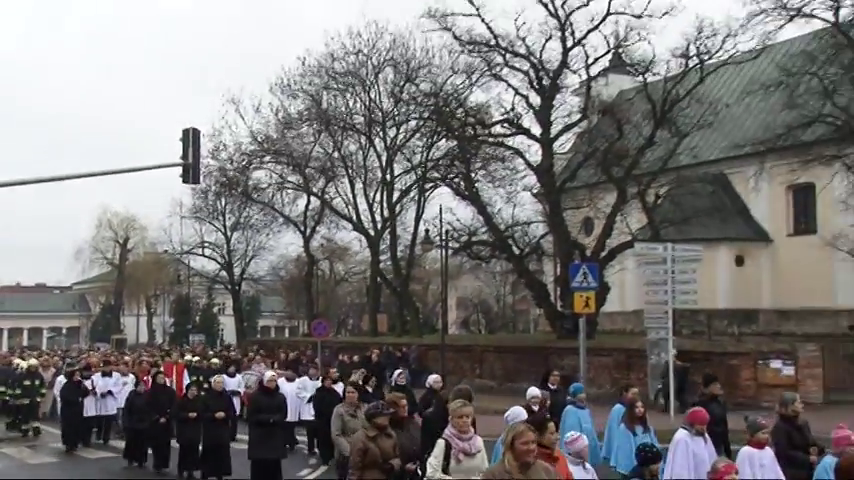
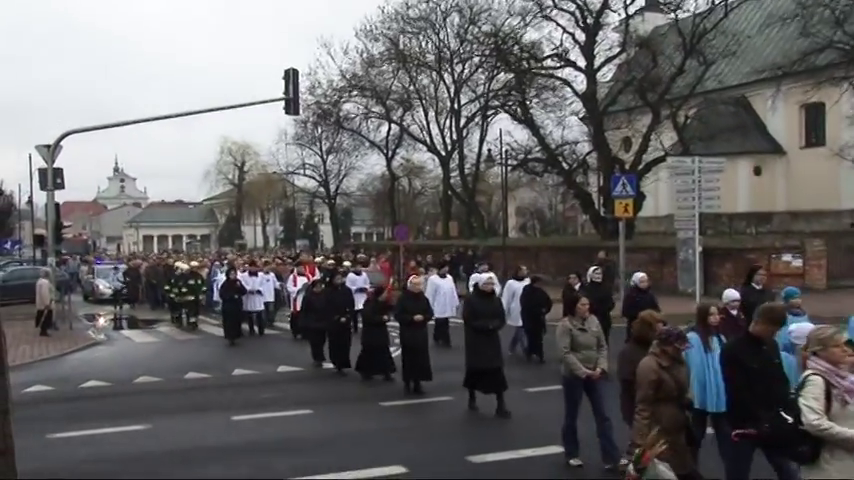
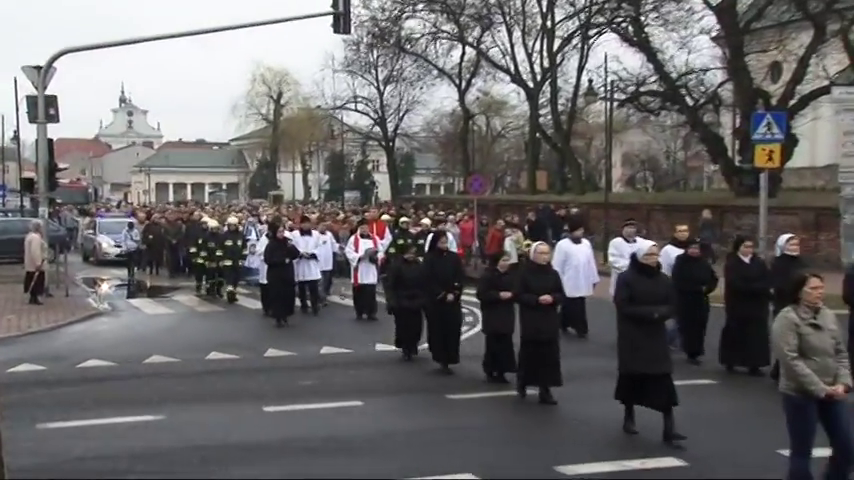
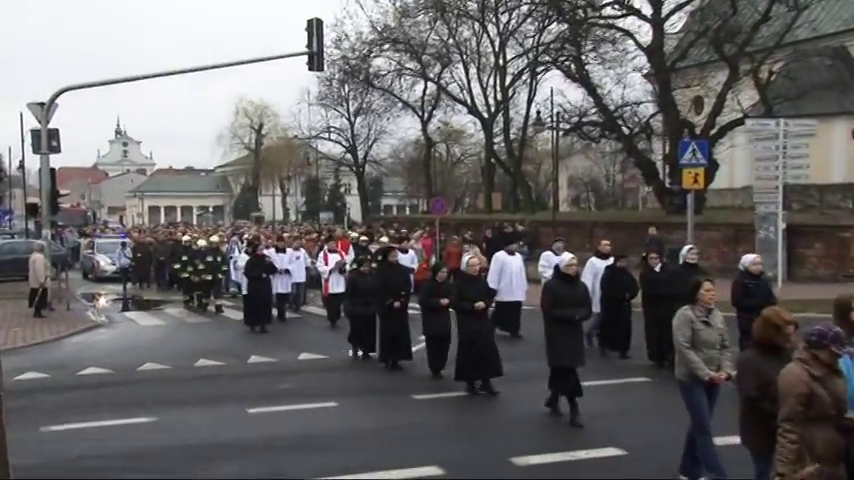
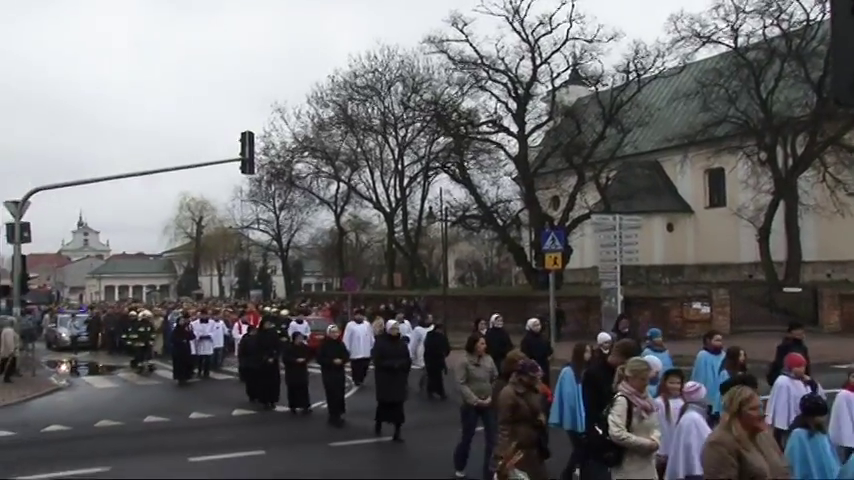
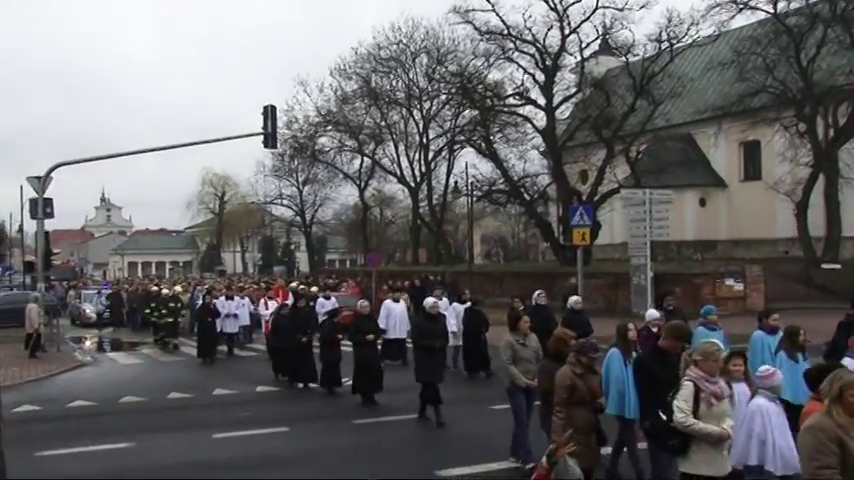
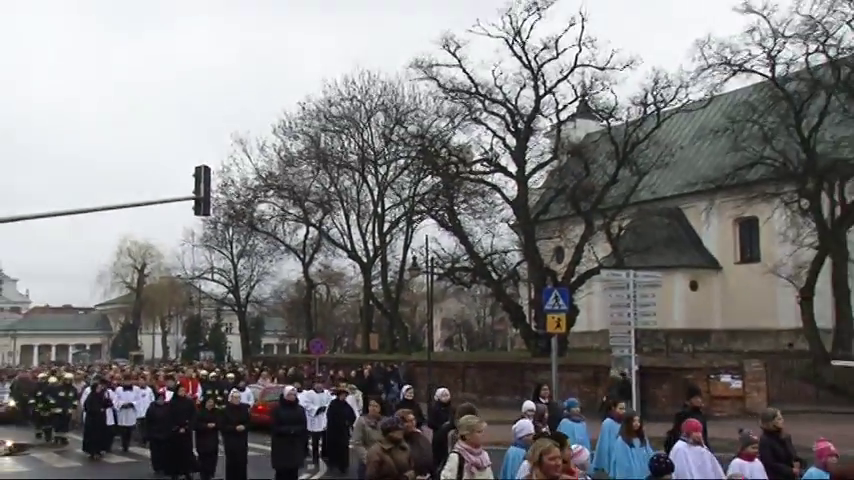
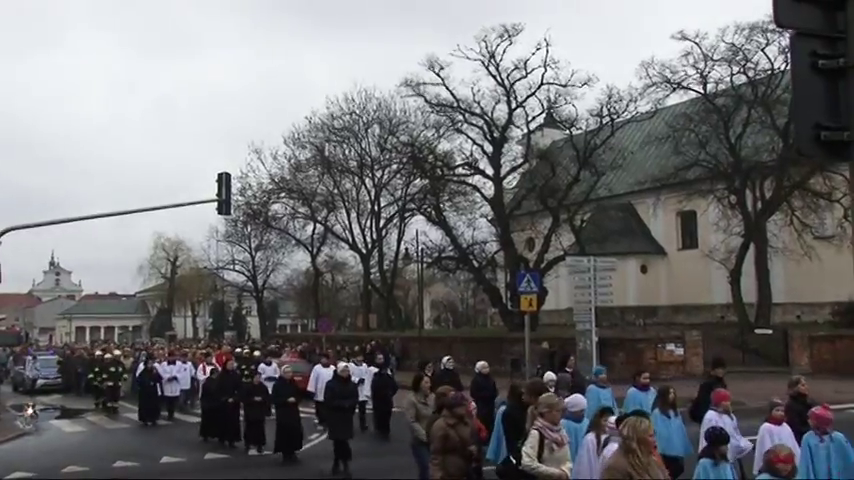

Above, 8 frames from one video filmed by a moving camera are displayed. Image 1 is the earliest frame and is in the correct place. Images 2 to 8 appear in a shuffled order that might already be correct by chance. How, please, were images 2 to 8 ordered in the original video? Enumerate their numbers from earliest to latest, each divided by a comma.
7, 8, 5, 6, 2, 4, 3
